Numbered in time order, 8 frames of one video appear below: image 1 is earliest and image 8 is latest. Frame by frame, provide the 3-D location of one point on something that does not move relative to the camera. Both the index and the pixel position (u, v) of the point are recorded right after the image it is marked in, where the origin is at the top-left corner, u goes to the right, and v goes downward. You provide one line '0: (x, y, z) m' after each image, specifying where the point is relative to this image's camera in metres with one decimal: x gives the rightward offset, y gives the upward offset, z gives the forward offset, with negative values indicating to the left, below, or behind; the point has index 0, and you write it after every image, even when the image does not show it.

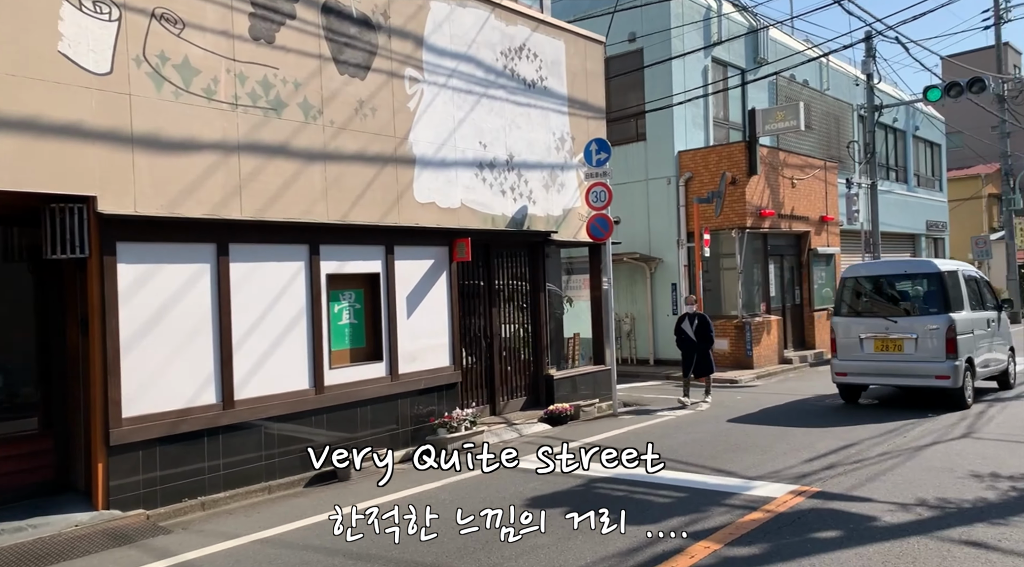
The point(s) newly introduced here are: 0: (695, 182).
0: (+4.0, +2.2, +19.6) m
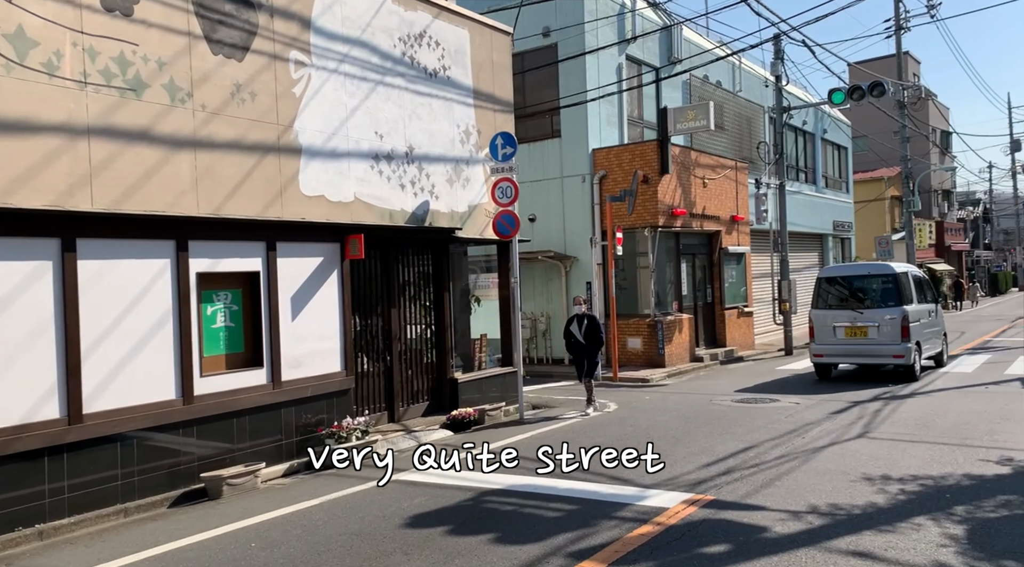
0: (+2.1, +2.2, +19.4) m
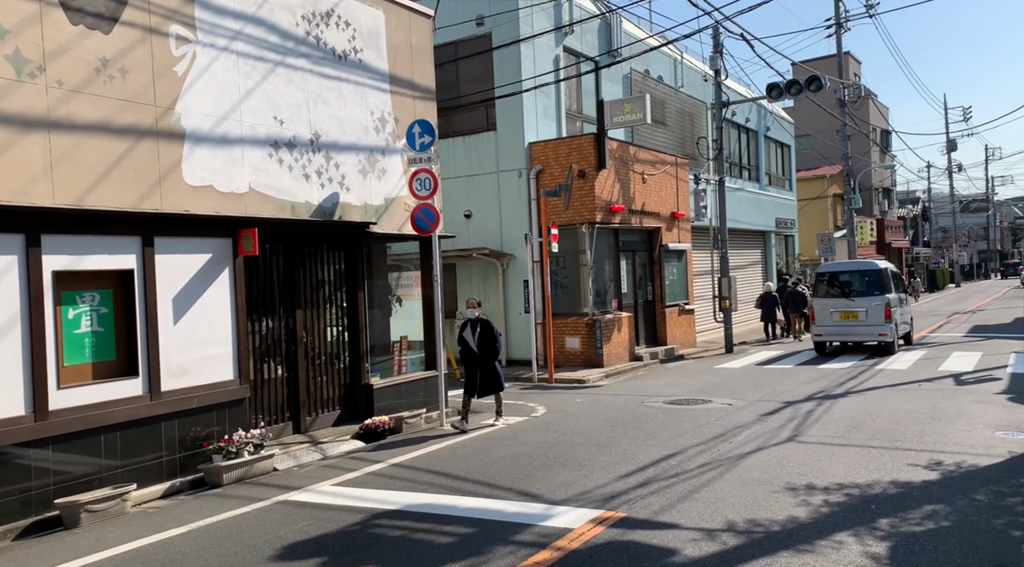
0: (+0.7, +2.2, +18.9) m
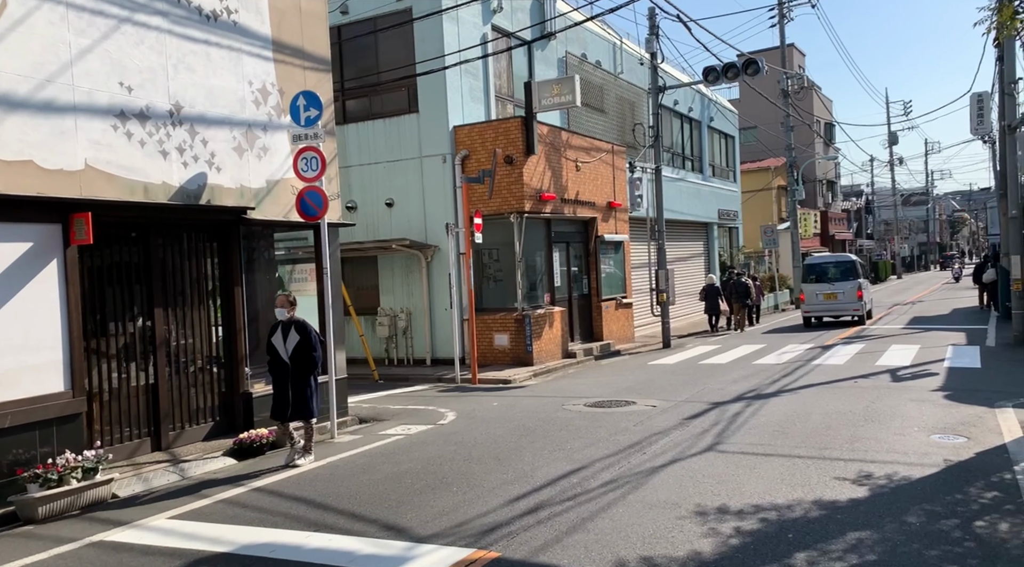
0: (-0.8, +2.4, +17.9) m
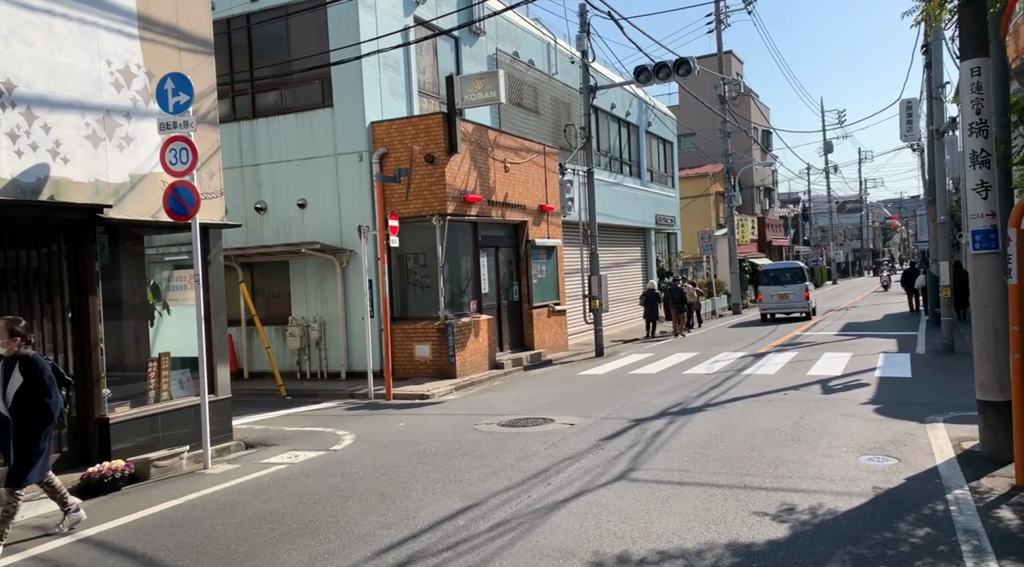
0: (-2.3, +2.3, +16.9) m
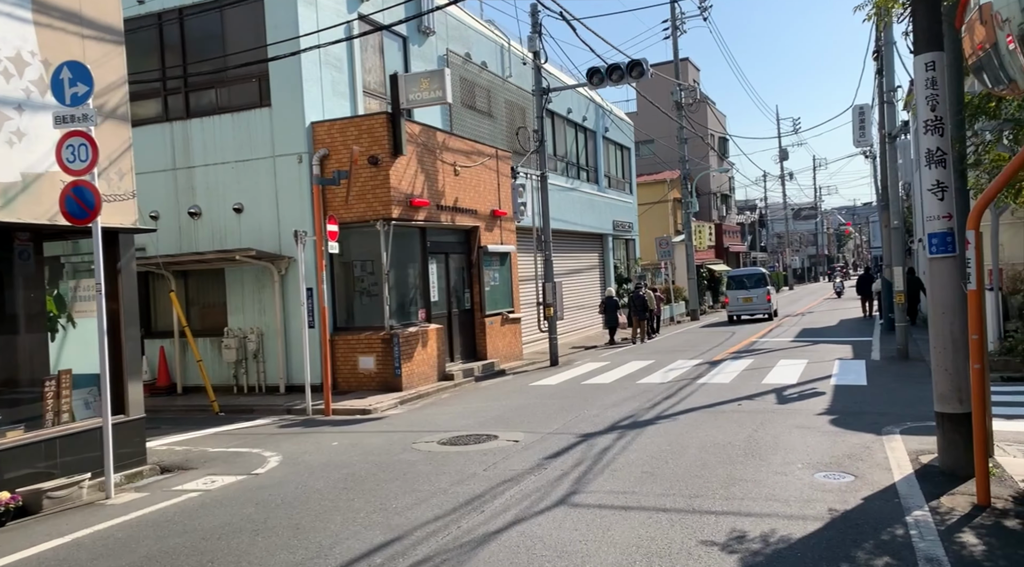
0: (-3.2, +2.2, +16.2) m
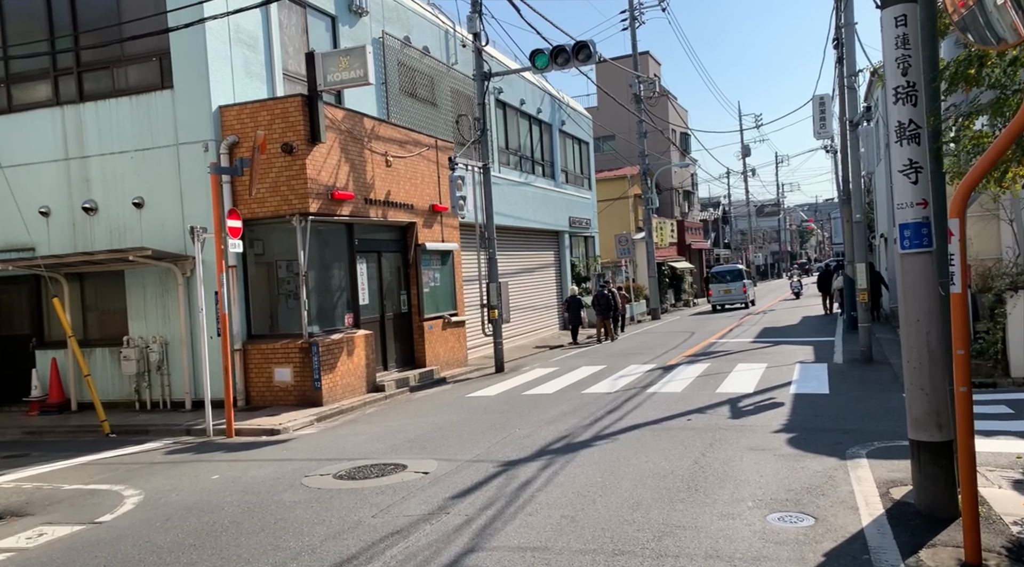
0: (-4.3, +2.1, +14.6) m
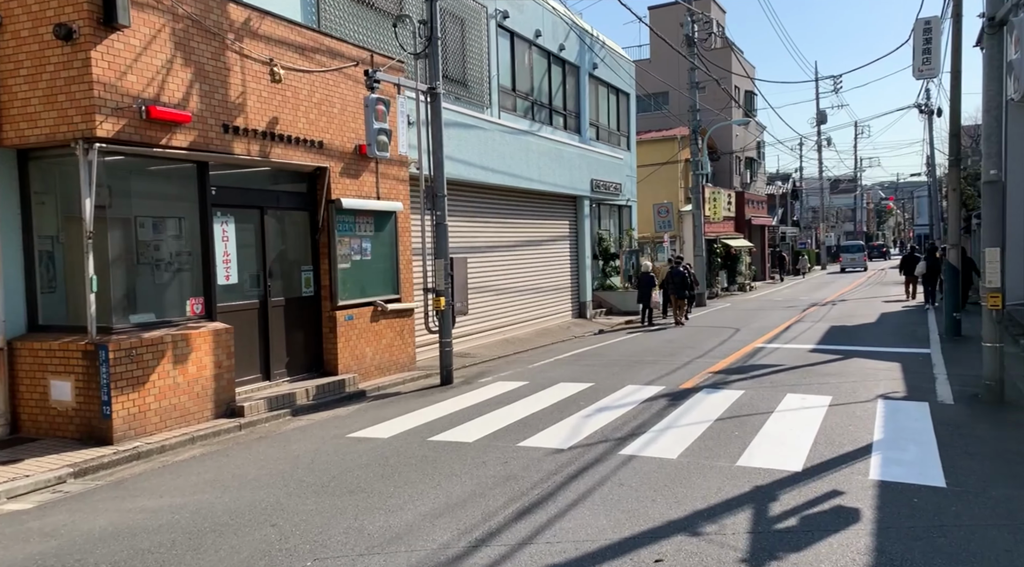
0: (-5.2, +2.5, +9.3) m
